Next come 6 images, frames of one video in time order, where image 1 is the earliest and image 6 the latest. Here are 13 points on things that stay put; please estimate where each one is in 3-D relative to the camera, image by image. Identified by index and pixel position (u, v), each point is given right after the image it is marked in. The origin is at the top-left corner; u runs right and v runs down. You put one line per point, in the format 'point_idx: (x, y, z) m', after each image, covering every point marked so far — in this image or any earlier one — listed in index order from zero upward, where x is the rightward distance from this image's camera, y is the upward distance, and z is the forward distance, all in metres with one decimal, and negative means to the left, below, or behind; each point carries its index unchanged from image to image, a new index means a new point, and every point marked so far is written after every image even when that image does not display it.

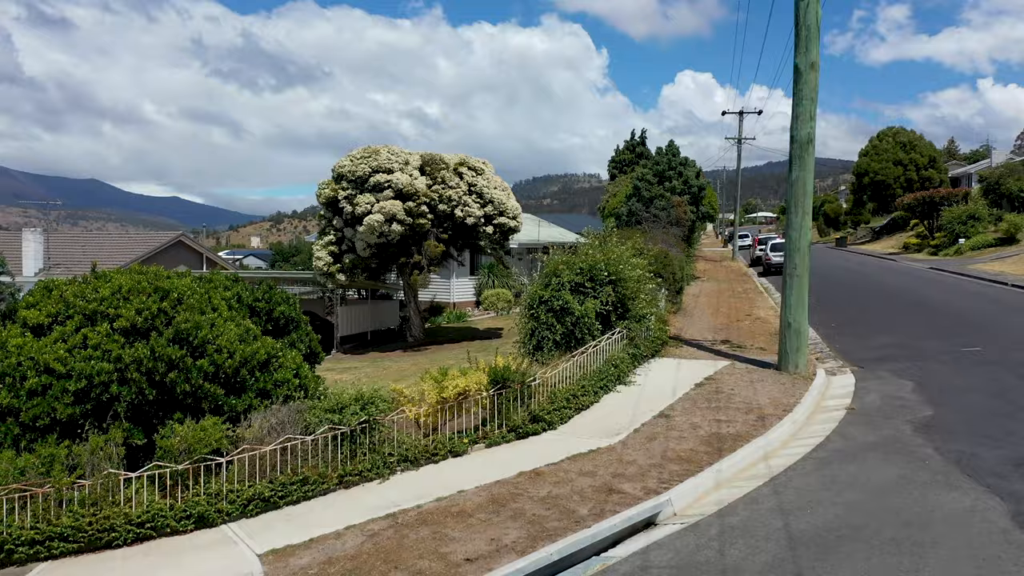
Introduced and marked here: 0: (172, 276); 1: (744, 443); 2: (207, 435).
0: (-3.9, +0.1, +9.9) m
1: (+2.2, -1.5, +8.2) m
2: (-2.8, -1.3, +7.8) m
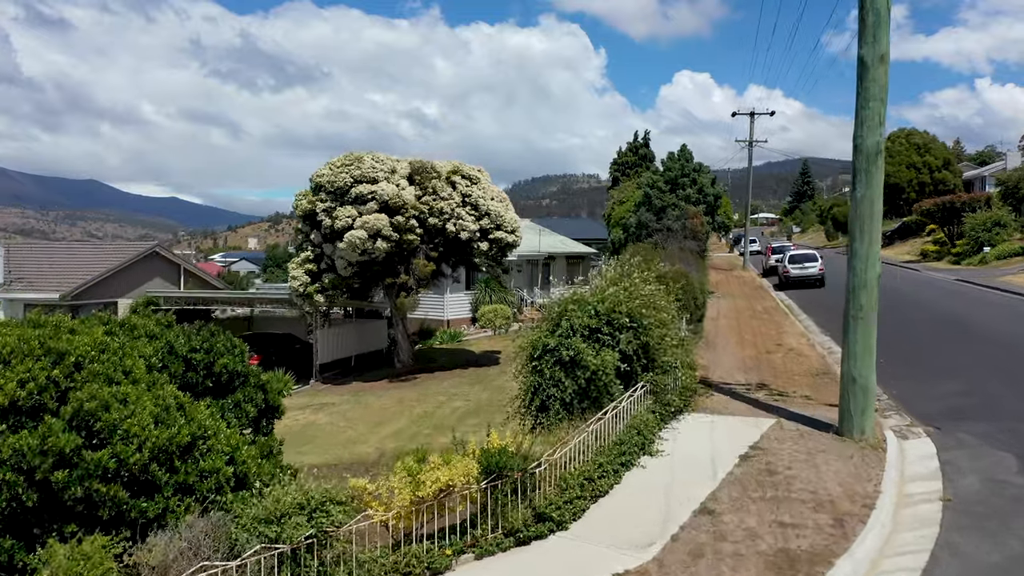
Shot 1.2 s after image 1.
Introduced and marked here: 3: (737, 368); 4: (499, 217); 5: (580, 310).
0: (-3.9, -0.4, +7.7) m
1: (+2.2, -2.0, +6.1) m
2: (-2.8, -1.8, +5.7) m
3: (+3.5, -1.3, +13.5) m
4: (-0.3, +1.6, +19.2) m
5: (+0.8, -0.2, +9.4) m
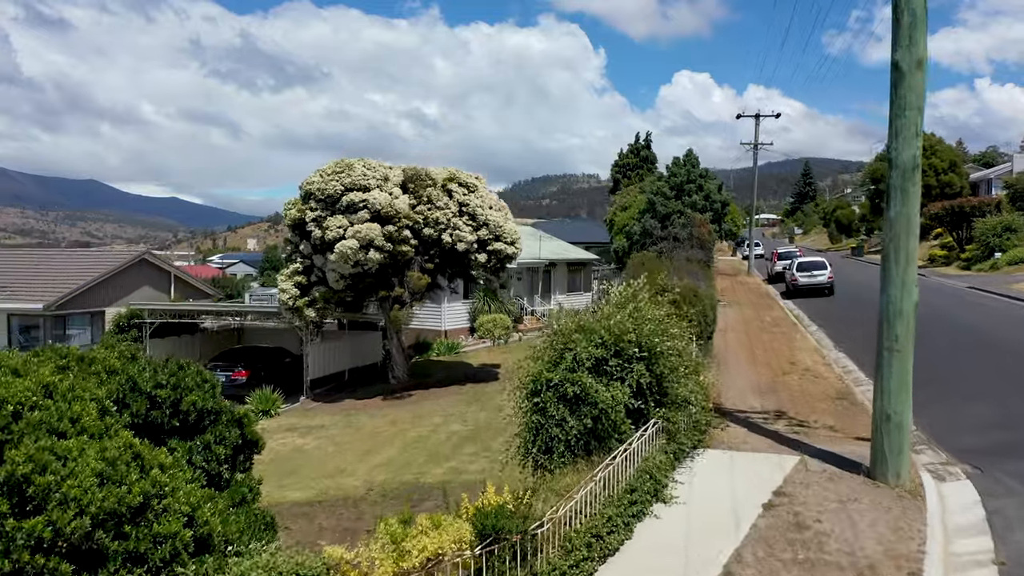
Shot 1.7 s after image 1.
0: (-3.9, -0.6, +6.9) m
1: (+2.2, -2.2, +5.2) m
2: (-2.8, -2.1, +4.8) m
3: (+3.5, -1.5, +12.6) m
4: (-0.3, +1.3, +18.3) m
5: (+0.7, -0.5, +8.6) m
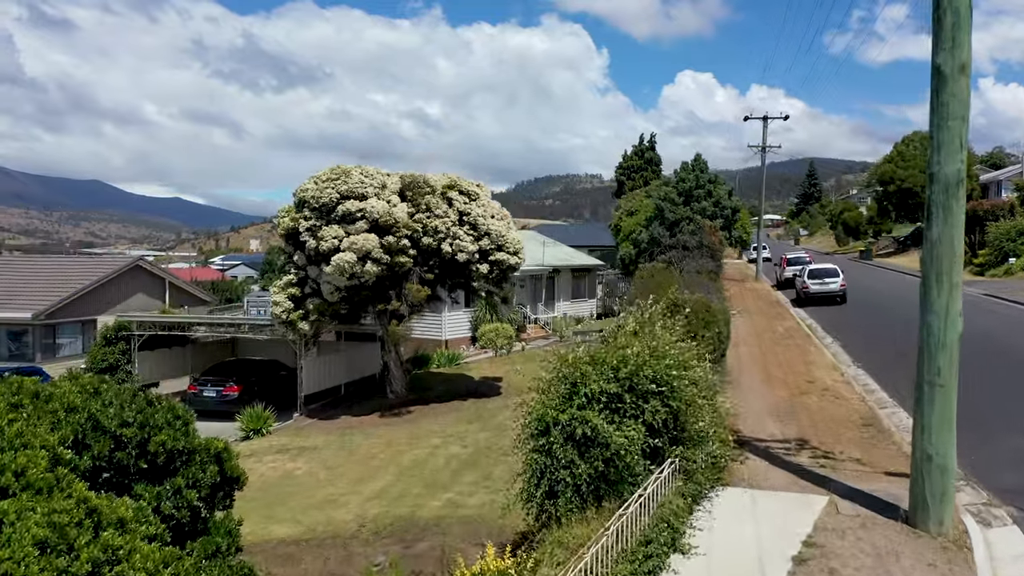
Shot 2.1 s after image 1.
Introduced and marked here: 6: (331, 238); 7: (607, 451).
0: (-3.9, -0.9, +6.1) m
1: (+2.2, -2.5, +4.4) m
2: (-2.8, -2.3, +4.1) m
3: (+3.5, -1.8, +11.9) m
4: (-0.2, +1.0, +17.5) m
5: (+0.8, -0.7, +7.8) m
6: (-3.4, +0.9, +16.1) m
7: (+0.8, -1.4, +7.2) m
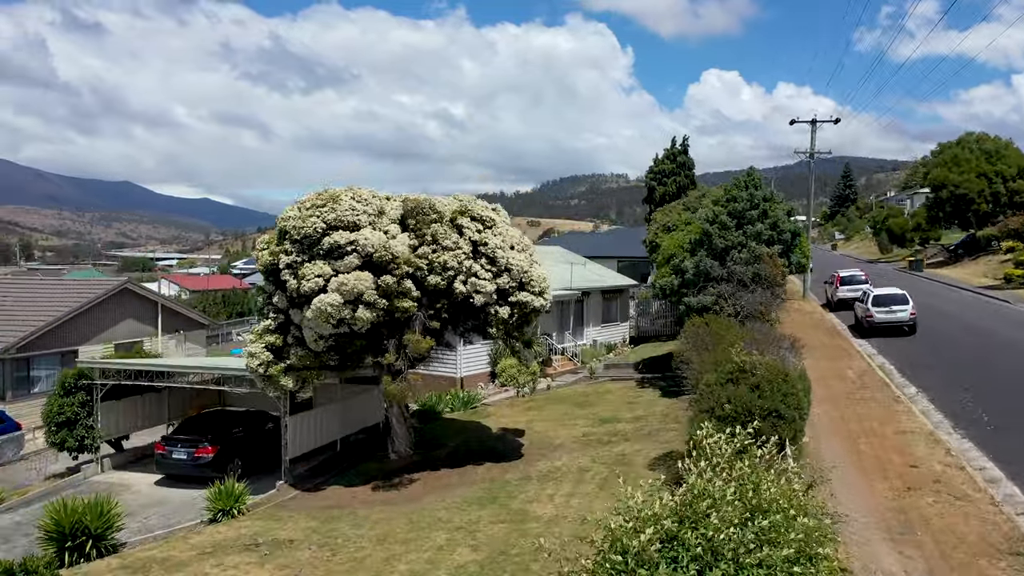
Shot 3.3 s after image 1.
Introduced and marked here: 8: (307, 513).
0: (-3.8, -1.7, +3.3) m
1: (+2.2, -3.2, +1.5) m
2: (-2.8, -3.1, +1.2) m
3: (+3.8, -2.5, +8.9) m
4: (+0.2, +0.3, +14.6) m
5: (+0.9, -1.5, +4.9) m
6: (-3.0, +0.1, +13.3) m
7: (+0.9, -2.1, +4.3) m
8: (-3.1, -3.4, +13.1) m
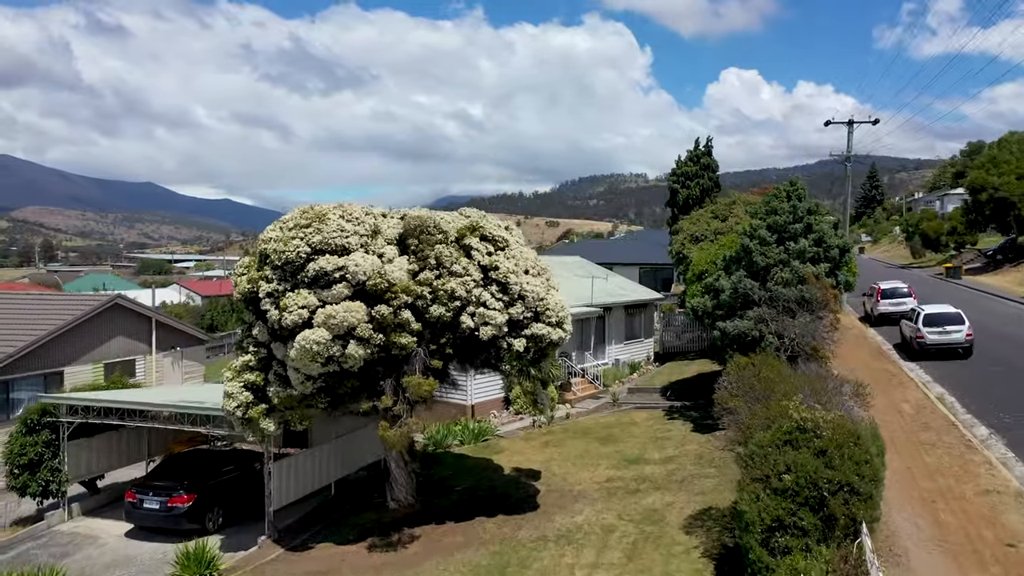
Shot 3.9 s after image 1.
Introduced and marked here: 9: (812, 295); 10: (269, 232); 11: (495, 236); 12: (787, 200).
0: (-3.8, -2.1, +1.6) m
1: (+2.1, -3.7, -0.4) m
2: (-2.9, -3.6, -0.6) m
3: (+3.8, -3.0, +6.9) m
4: (+0.4, -0.2, +12.8) m
5: (+0.9, -2.0, +3.0) m
6: (-2.9, -0.3, +11.5) m
7: (+0.9, -2.6, +2.4) m
8: (-2.9, -3.8, +11.3) m
9: (+5.1, -0.2, +14.8) m
10: (-3.4, +0.8, +12.3) m
11: (-0.3, +0.8, +12.9) m
12: (+5.6, +1.8, +17.7) m
